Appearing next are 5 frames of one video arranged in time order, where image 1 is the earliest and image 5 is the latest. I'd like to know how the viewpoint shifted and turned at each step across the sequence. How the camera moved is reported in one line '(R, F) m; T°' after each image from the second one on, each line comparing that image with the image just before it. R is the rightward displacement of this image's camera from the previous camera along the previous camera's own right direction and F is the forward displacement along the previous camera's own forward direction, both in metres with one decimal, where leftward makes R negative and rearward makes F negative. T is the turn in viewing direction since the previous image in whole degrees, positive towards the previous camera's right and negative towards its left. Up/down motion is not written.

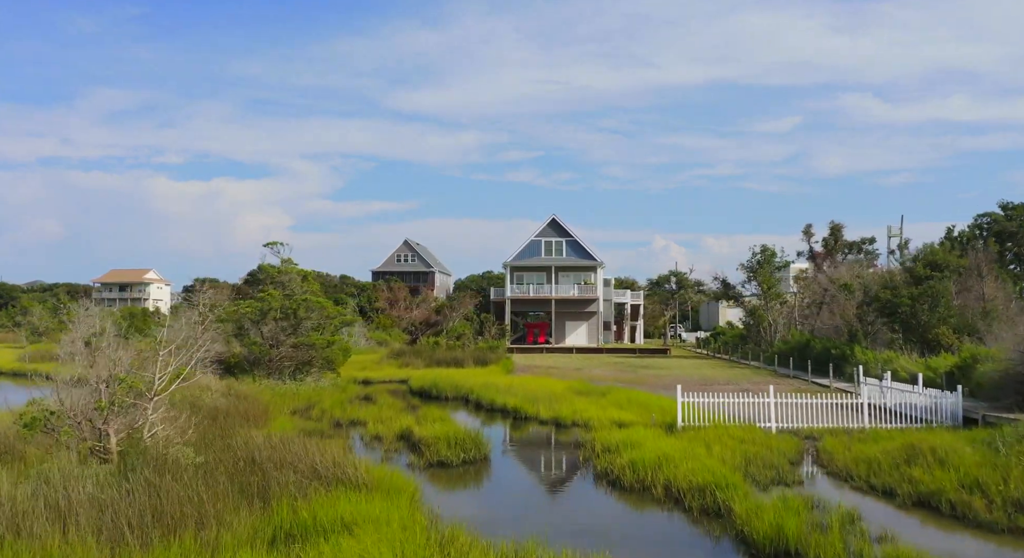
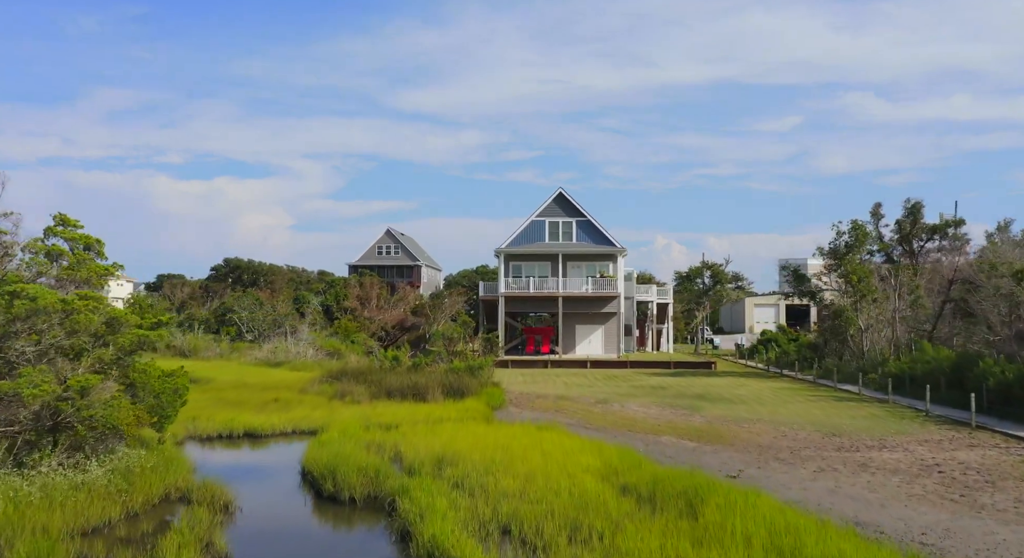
(+0.3, +11.8) m; 0°
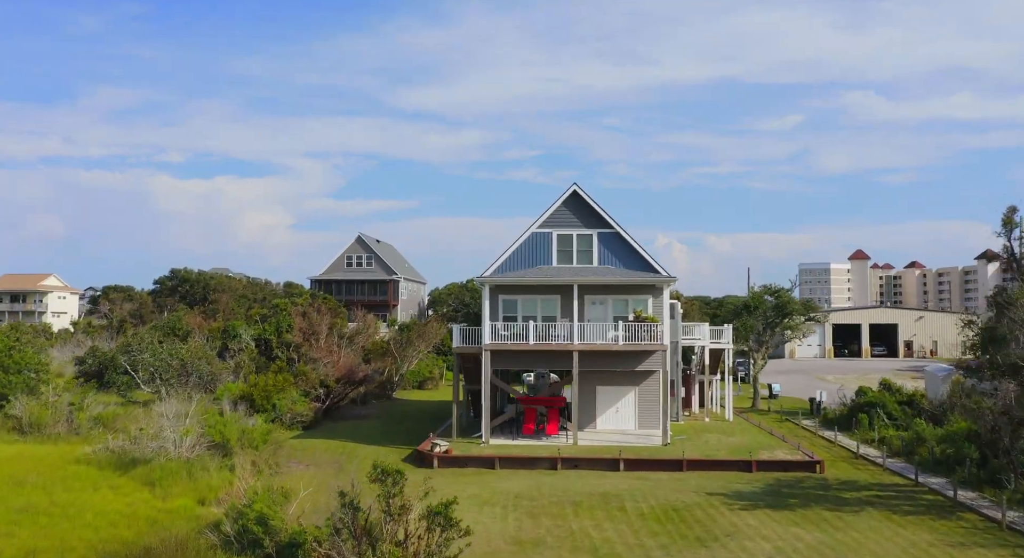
(+0.3, +13.3) m; 0°
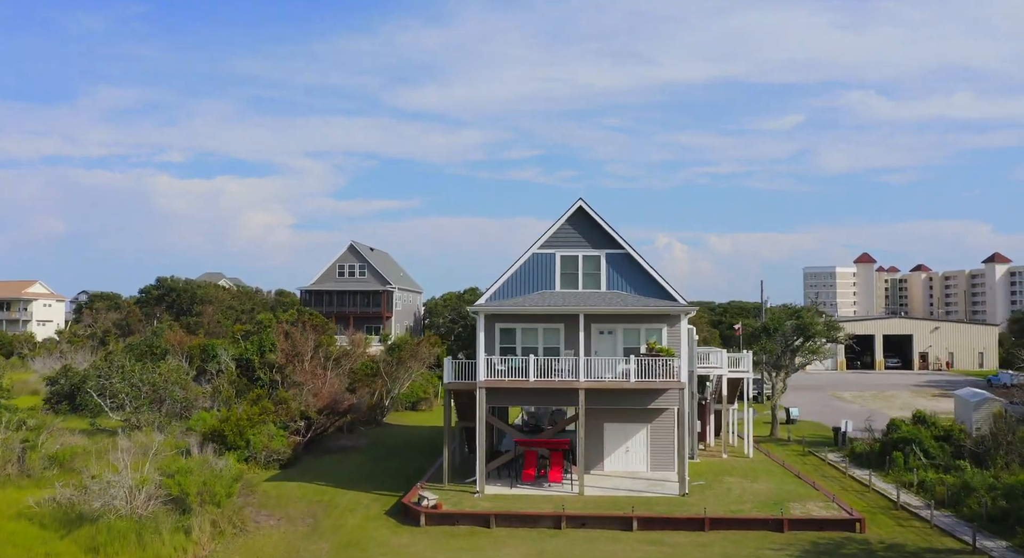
(+0.1, +2.8) m; 0°
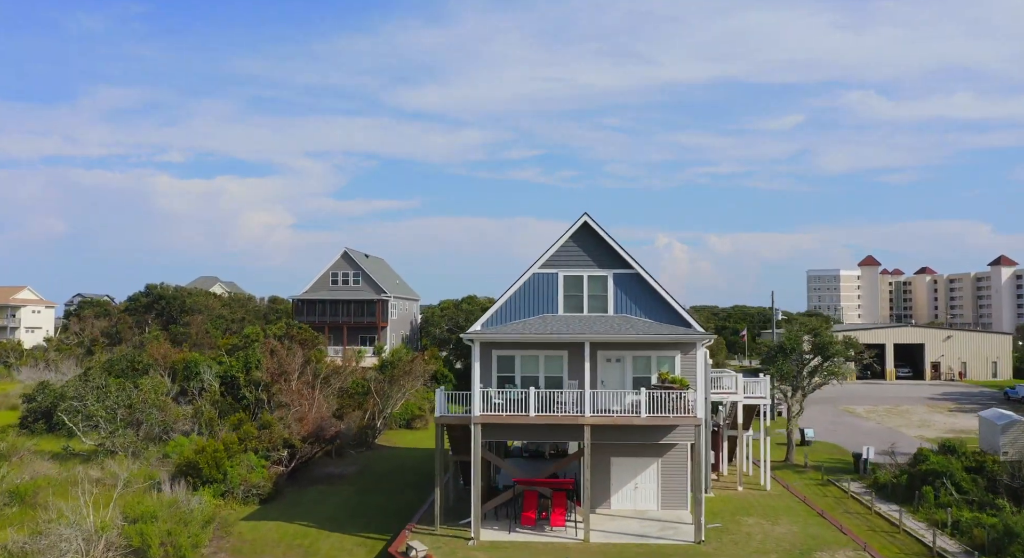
(0.0, +2.1) m; 0°
